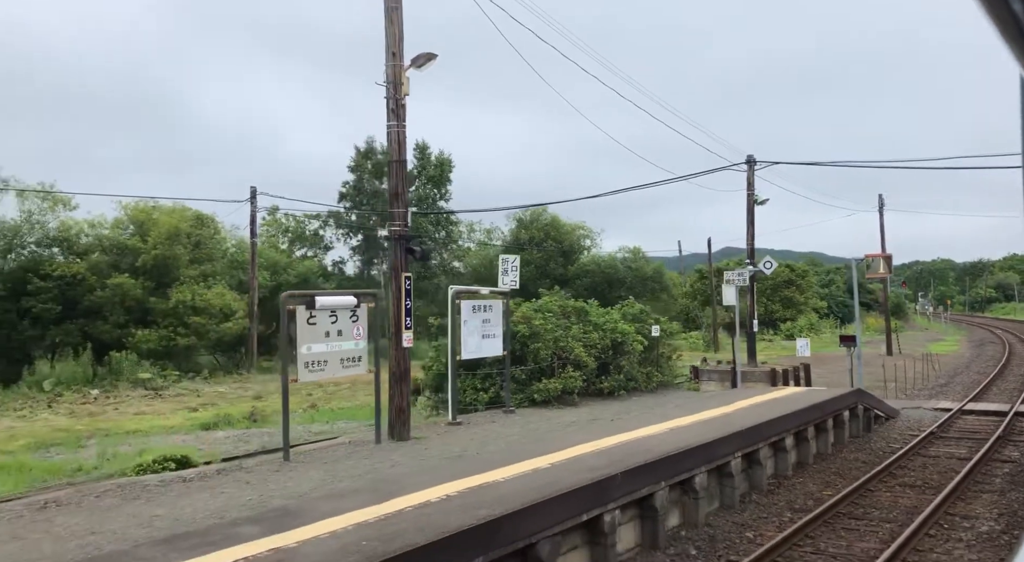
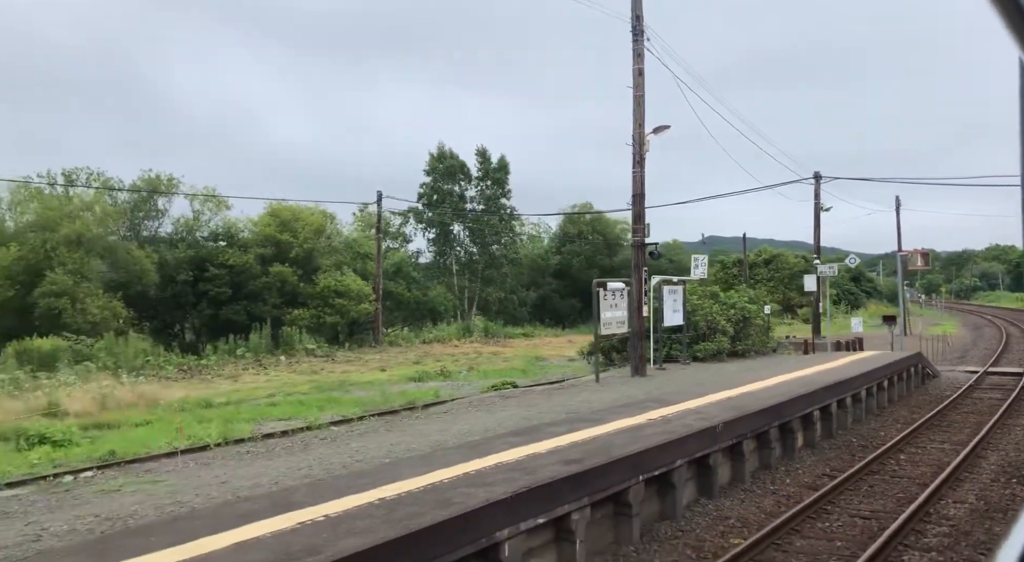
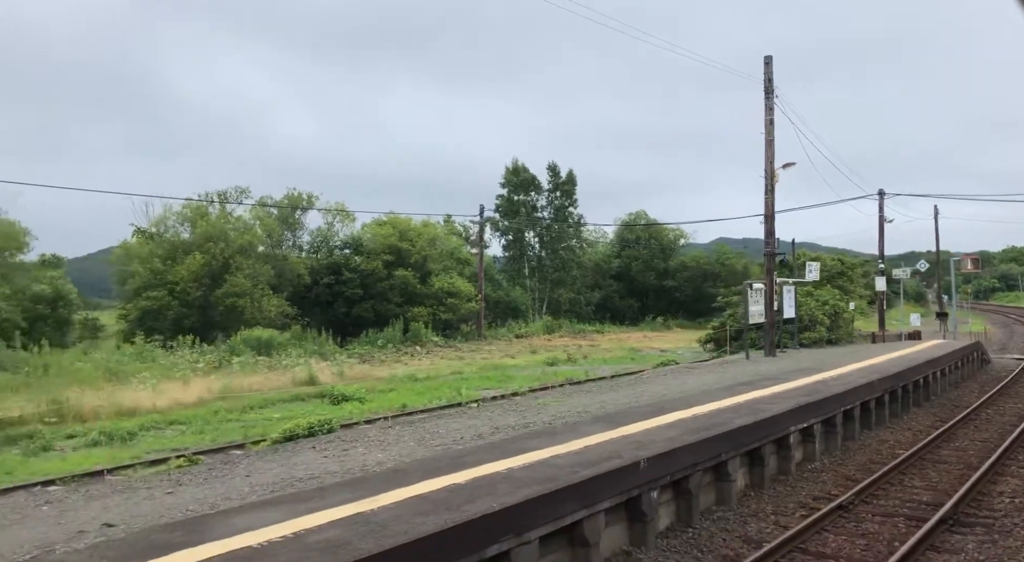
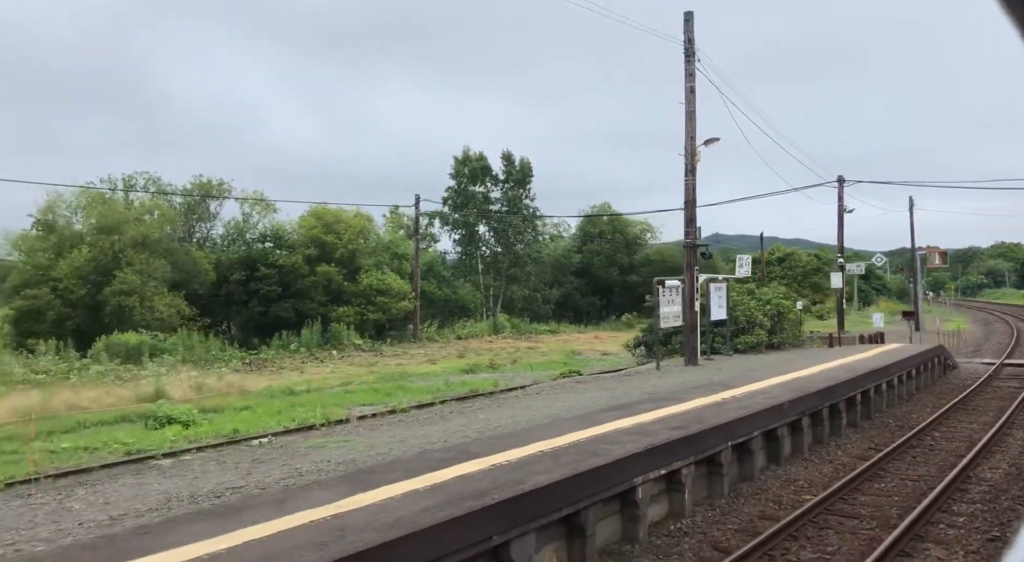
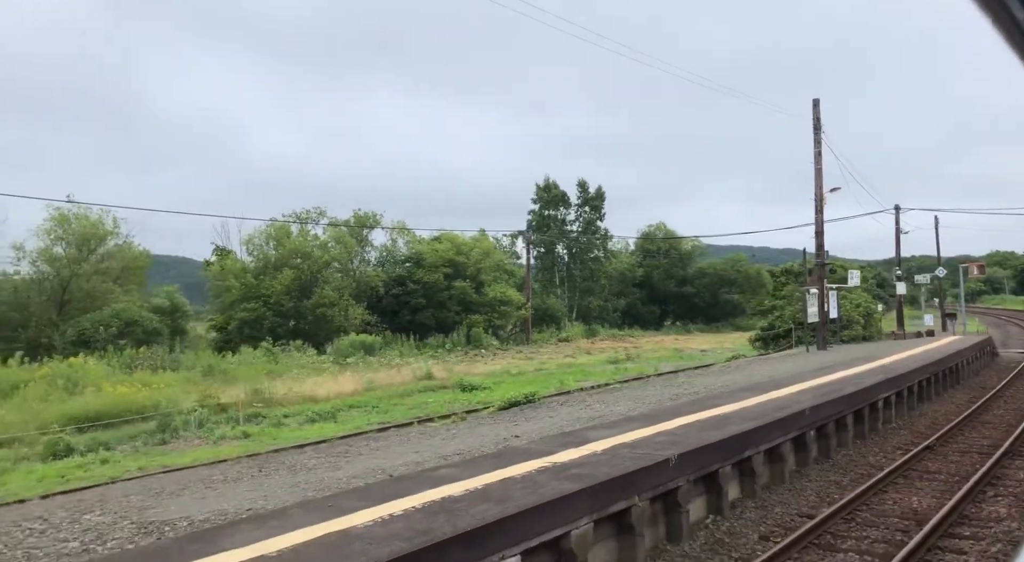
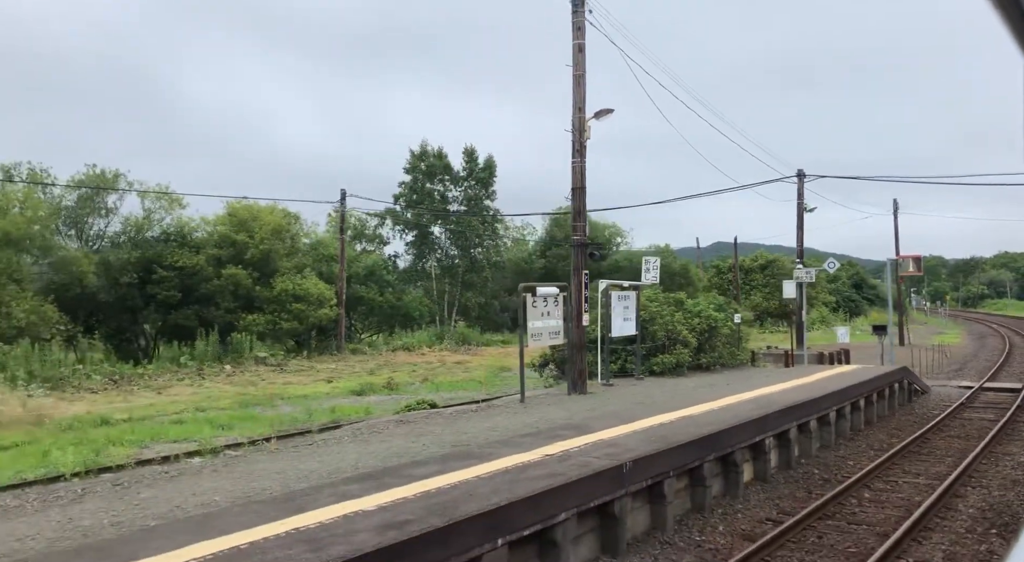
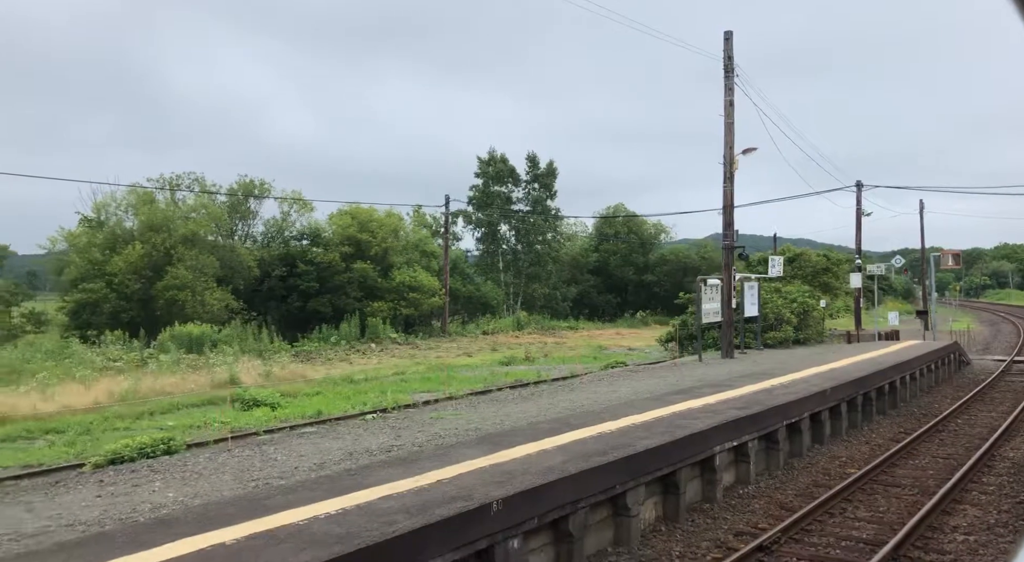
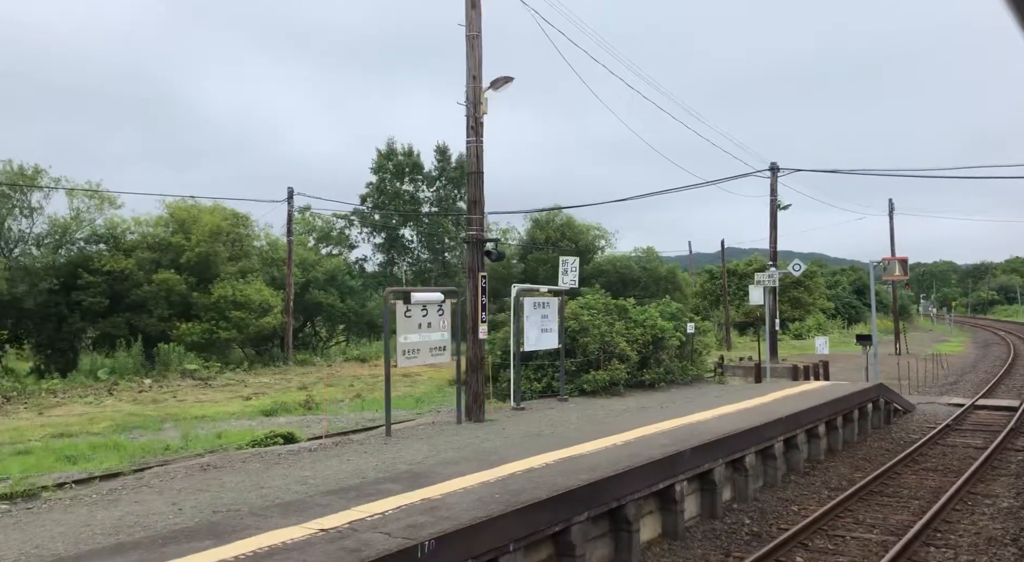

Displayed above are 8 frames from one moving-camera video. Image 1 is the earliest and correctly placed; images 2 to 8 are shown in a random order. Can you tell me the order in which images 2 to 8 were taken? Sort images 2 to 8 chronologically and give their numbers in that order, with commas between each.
8, 6, 2, 4, 7, 3, 5
